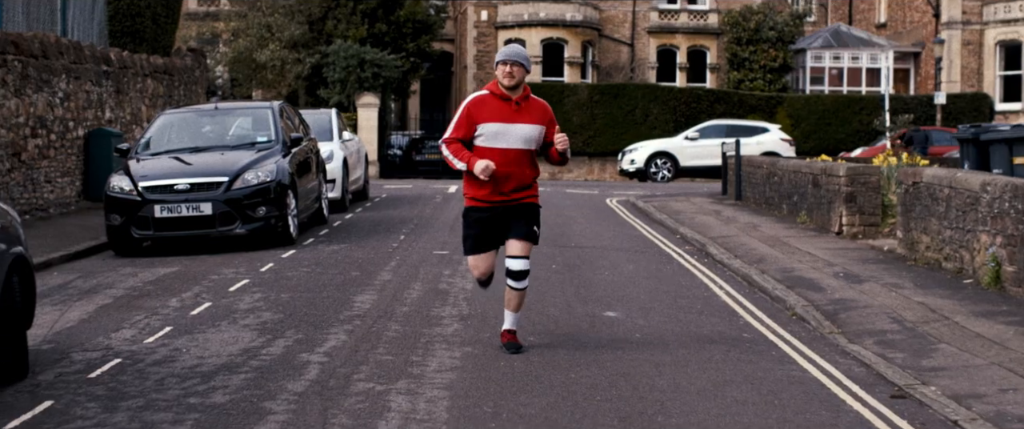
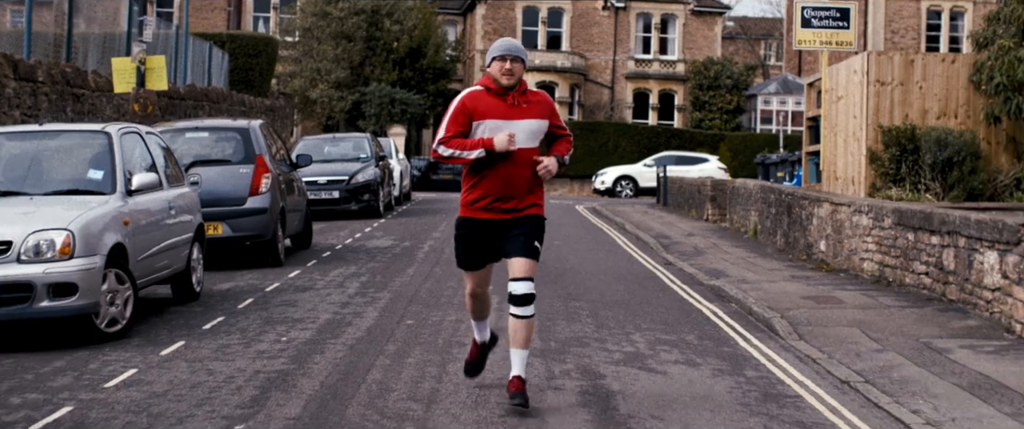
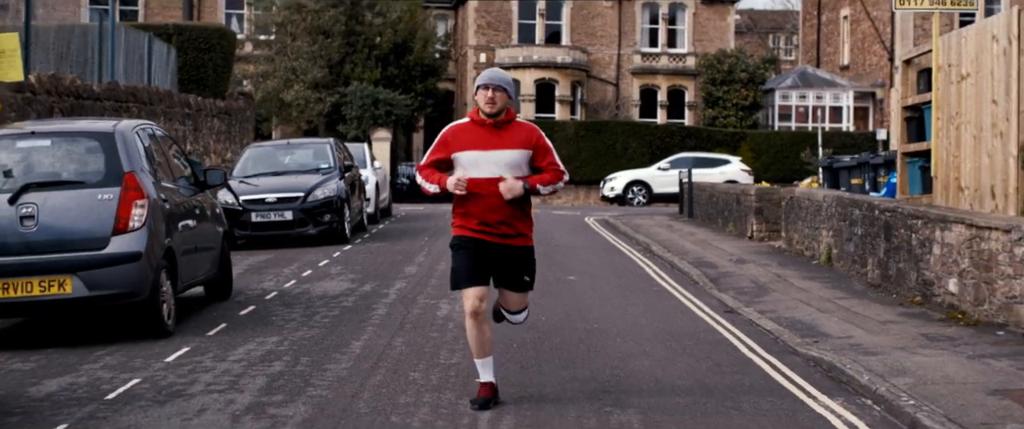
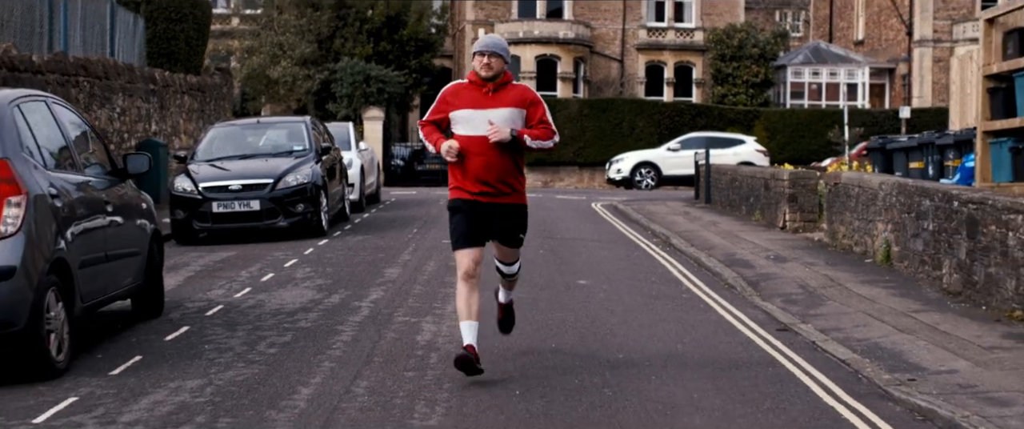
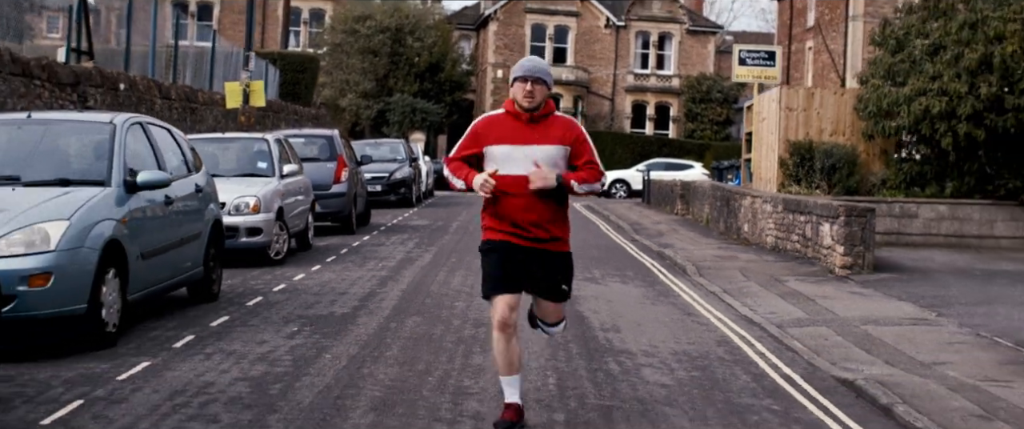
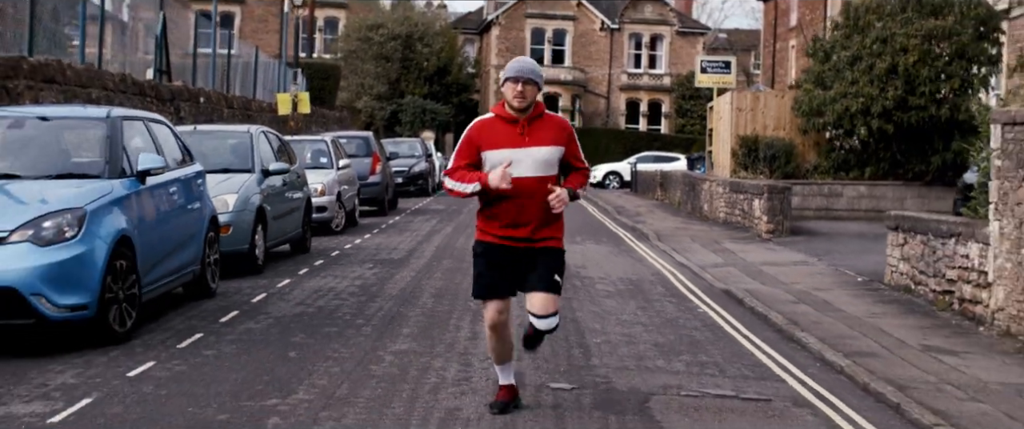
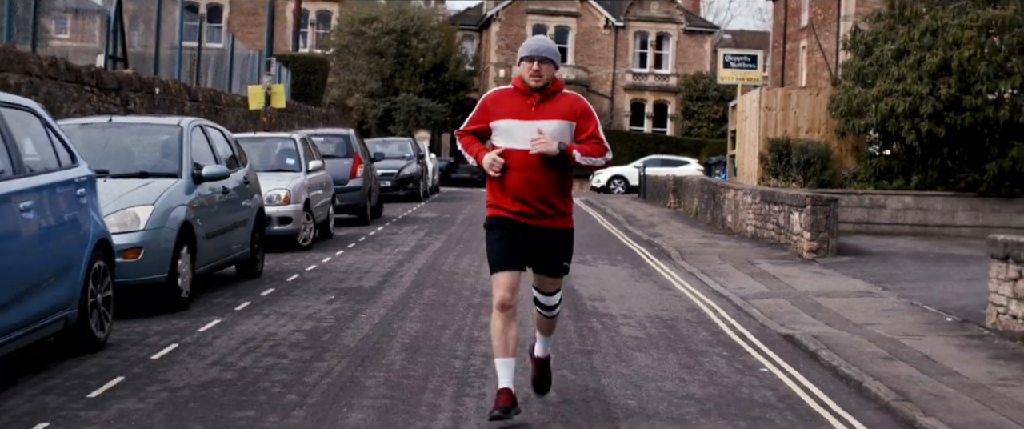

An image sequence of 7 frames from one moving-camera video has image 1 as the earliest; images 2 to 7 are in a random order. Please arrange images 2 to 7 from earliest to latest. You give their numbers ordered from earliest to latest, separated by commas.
4, 3, 2, 5, 7, 6
